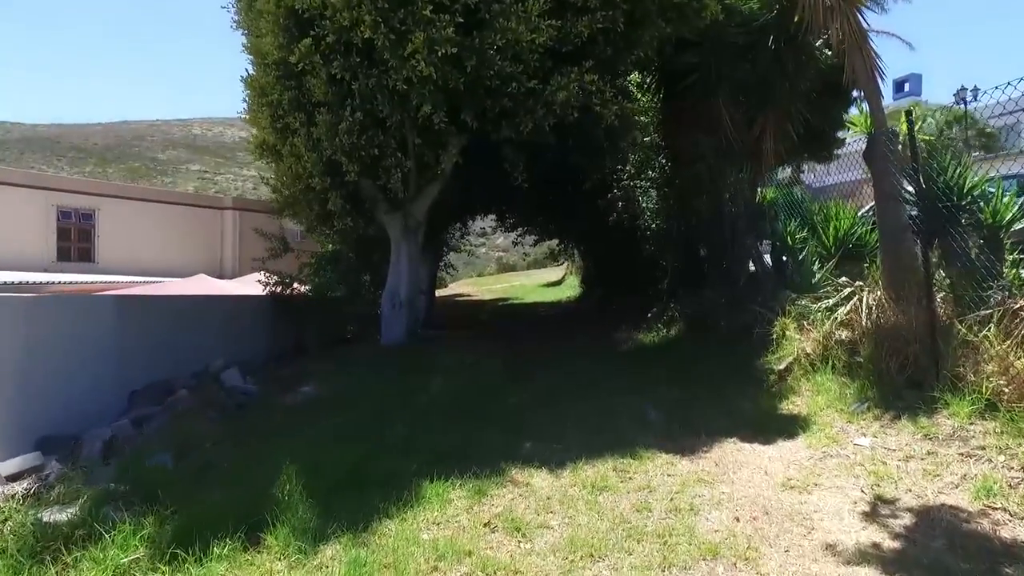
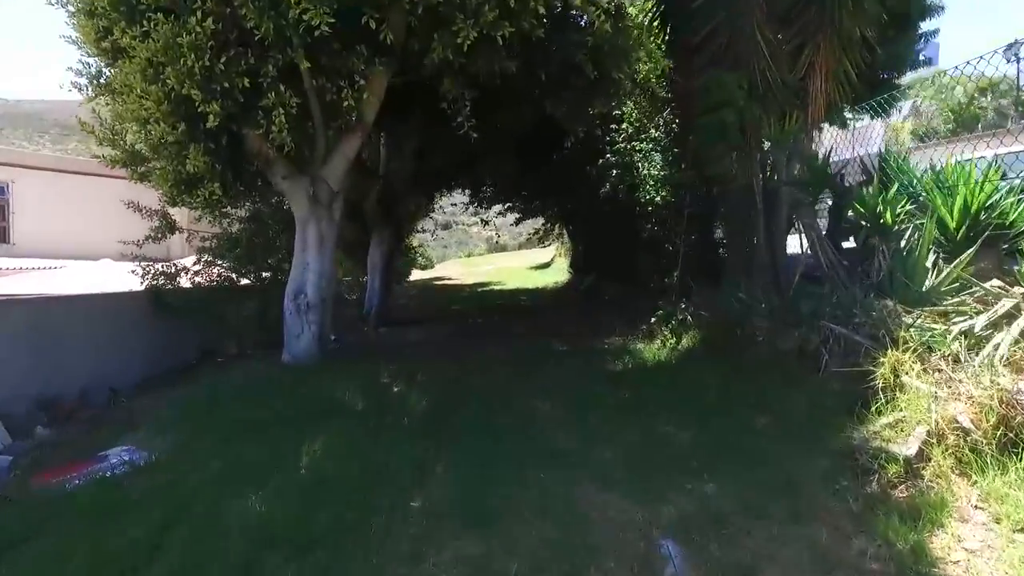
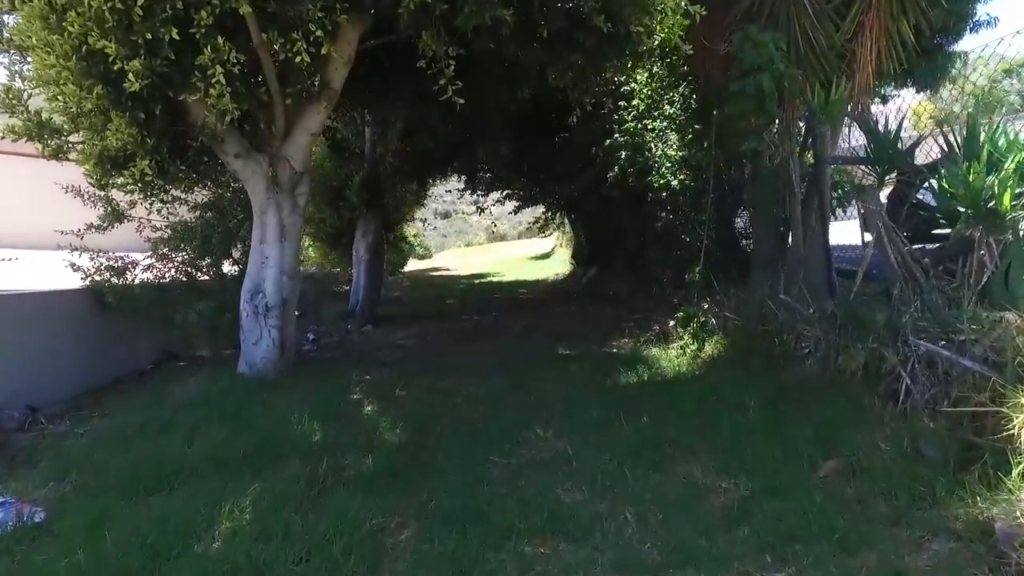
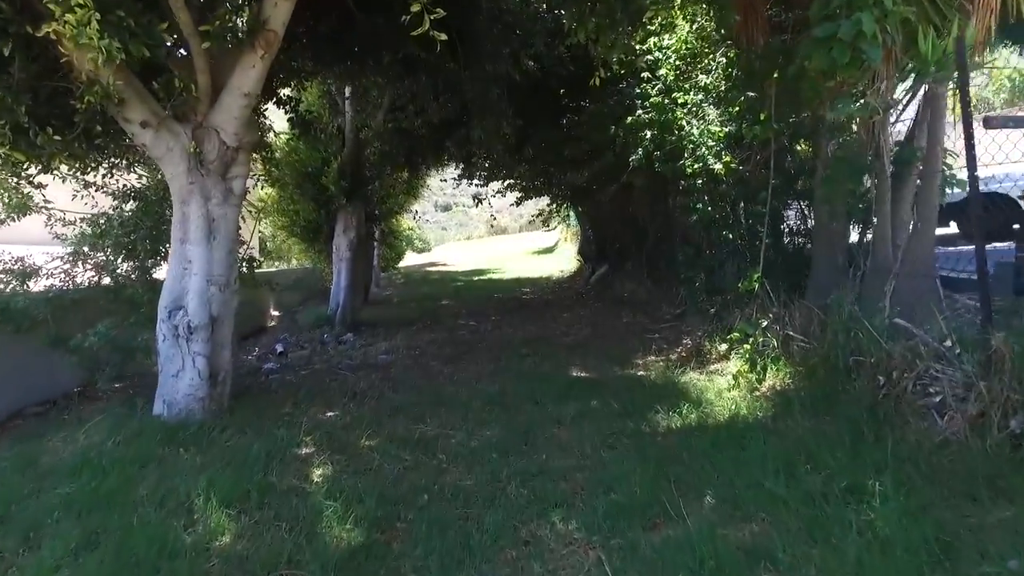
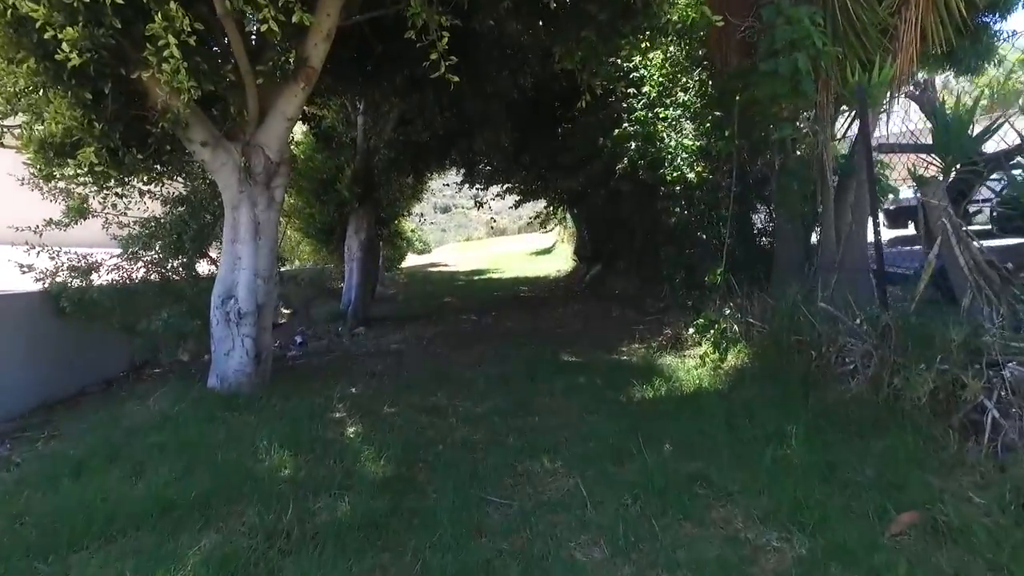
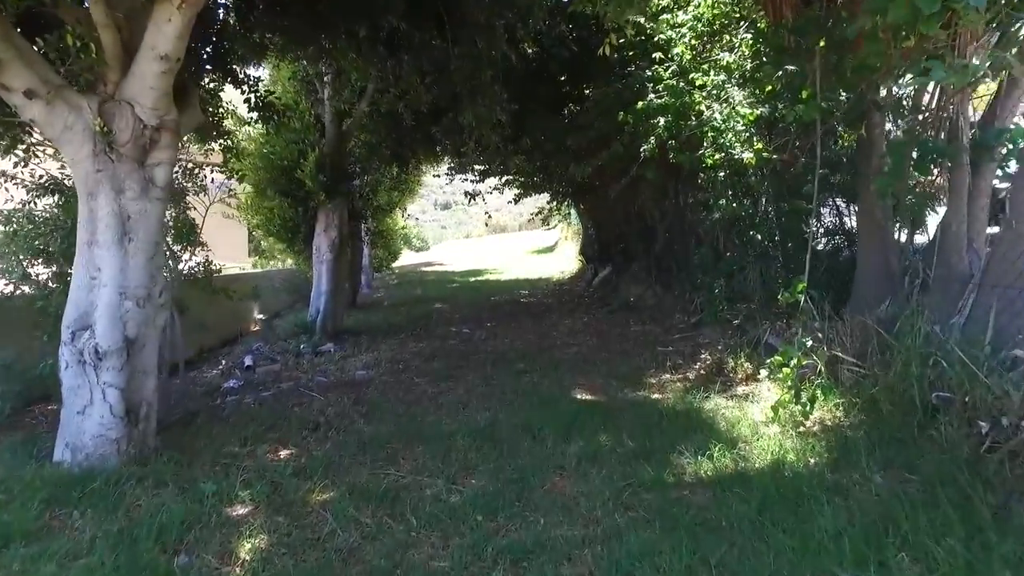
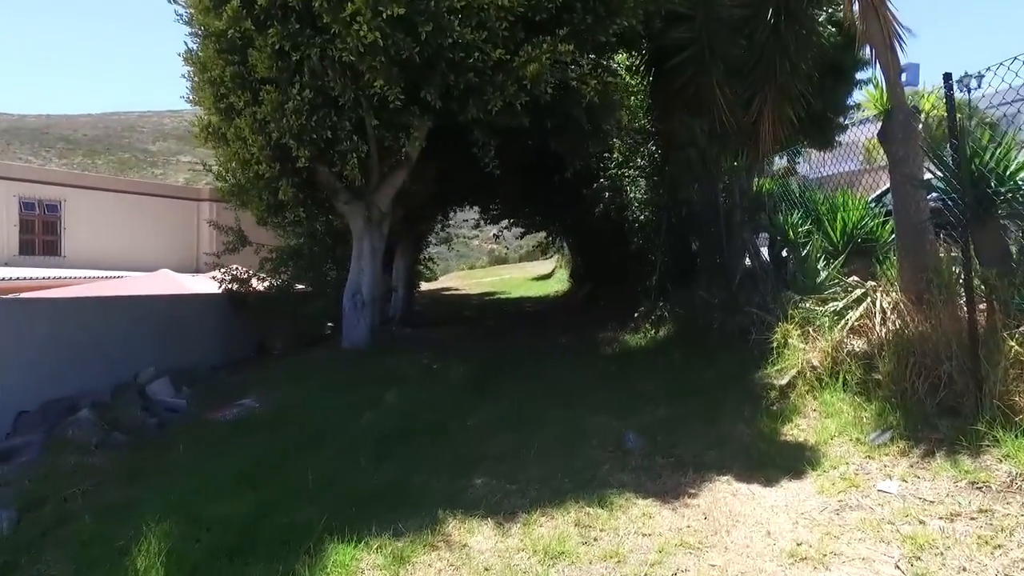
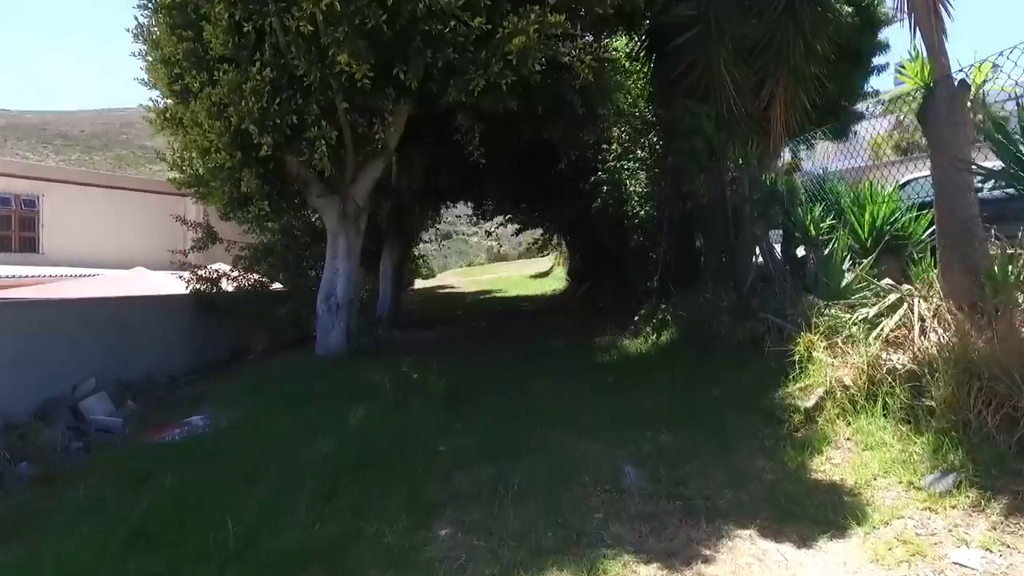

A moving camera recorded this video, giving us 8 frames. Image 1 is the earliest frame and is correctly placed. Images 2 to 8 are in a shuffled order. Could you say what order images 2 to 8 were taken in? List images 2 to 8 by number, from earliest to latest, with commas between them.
7, 8, 2, 3, 5, 4, 6
